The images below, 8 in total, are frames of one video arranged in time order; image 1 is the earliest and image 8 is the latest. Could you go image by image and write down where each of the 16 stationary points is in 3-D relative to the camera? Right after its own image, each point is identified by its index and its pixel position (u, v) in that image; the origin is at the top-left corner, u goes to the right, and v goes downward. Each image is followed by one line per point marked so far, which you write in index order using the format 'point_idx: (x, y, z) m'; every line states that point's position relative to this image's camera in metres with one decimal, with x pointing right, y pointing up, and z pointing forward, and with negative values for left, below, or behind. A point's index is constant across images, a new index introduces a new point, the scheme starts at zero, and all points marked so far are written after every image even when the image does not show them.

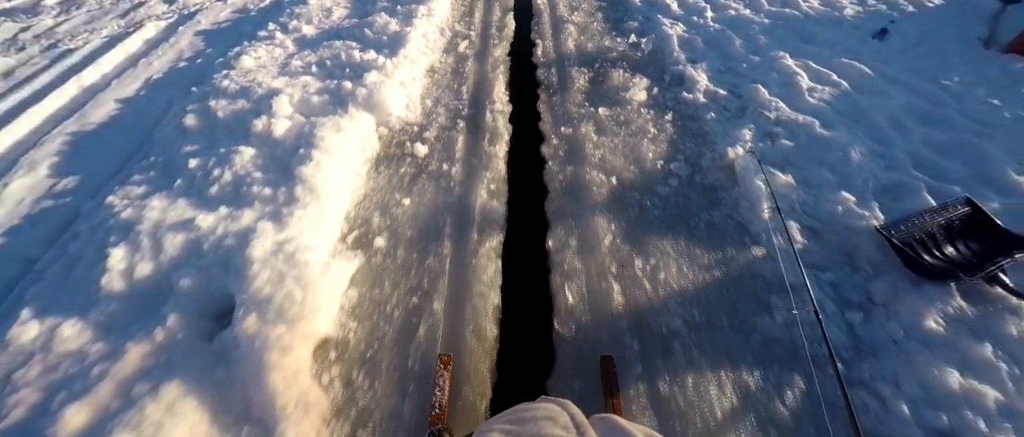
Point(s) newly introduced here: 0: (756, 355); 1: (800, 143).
0: (+1.3, -0.7, +1.9) m
1: (+2.2, +0.6, +2.8) m
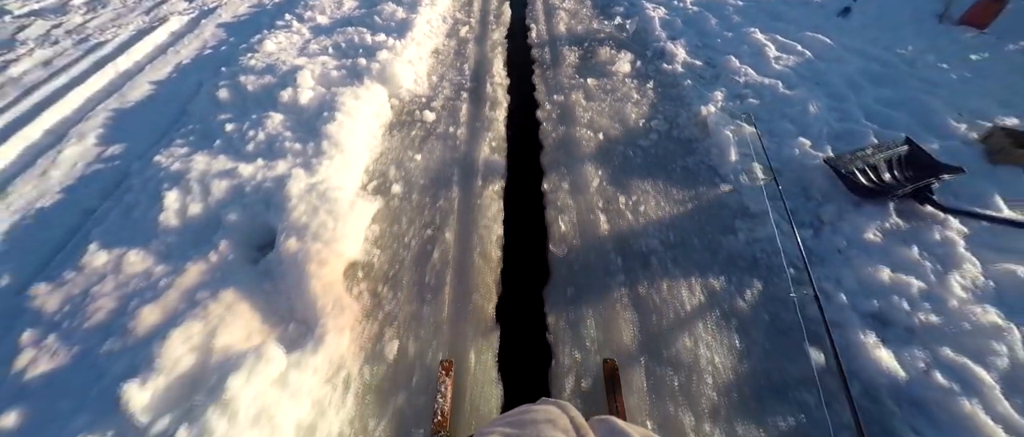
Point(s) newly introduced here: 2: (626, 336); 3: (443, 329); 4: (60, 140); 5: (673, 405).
0: (+1.3, -0.3, +2.3) m
1: (+2.2, +1.0, +3.1) m
2: (+0.6, -0.6, +2.0) m
3: (-0.4, -0.6, +2.1) m
4: (-4.2, +0.8, +3.3) m
5: (+0.8, -0.9, +1.8) m
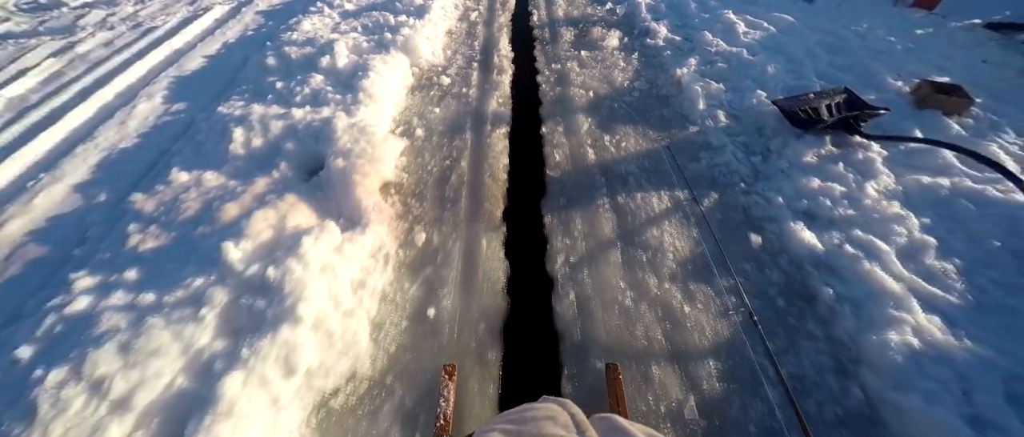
0: (+1.3, +0.3, +2.8) m
1: (+2.2, +1.6, +3.7) m
2: (+0.7, -0.1, +2.5) m
3: (-0.4, 0.0, +2.6) m
4: (-4.1, +1.3, +3.9) m
5: (+0.8, -0.3, +2.3) m
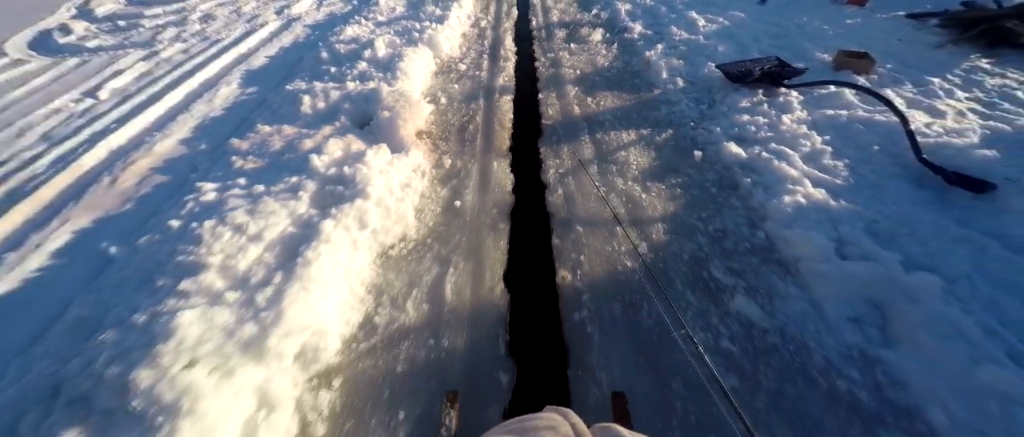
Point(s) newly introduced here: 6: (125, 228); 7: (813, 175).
0: (+1.4, +1.0, +3.6) m
1: (+2.3, +2.2, +4.6) m
2: (+0.7, +0.6, +3.3) m
3: (-0.3, +0.6, +3.5) m
4: (-4.1, +1.8, +4.9) m
5: (+0.8, +0.4, +3.1) m
6: (-3.2, -0.1, +3.0) m
7: (+2.4, +0.3, +2.8) m
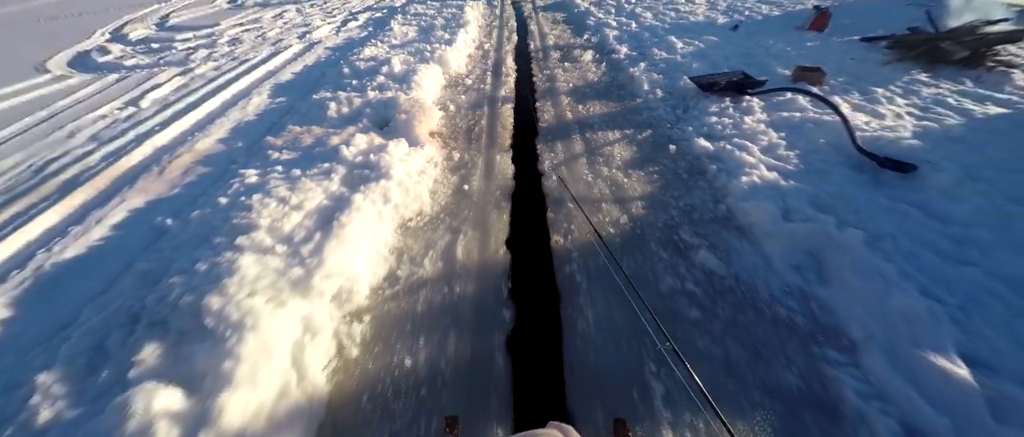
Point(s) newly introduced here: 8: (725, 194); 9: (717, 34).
0: (+1.4, +1.1, +4.1) m
1: (+2.3, +2.2, +5.2) m
2: (+0.7, +0.8, +3.9) m
3: (-0.3, +0.7, +4.0) m
4: (-4.1, +1.9, +5.5) m
5: (+0.9, +0.5, +3.6) m
6: (-3.2, +0.1, +3.4) m
7: (+2.4, +0.5, +3.3) m
8: (+1.8, +0.2, +3.1) m
9: (+3.6, +3.2, +6.3) m
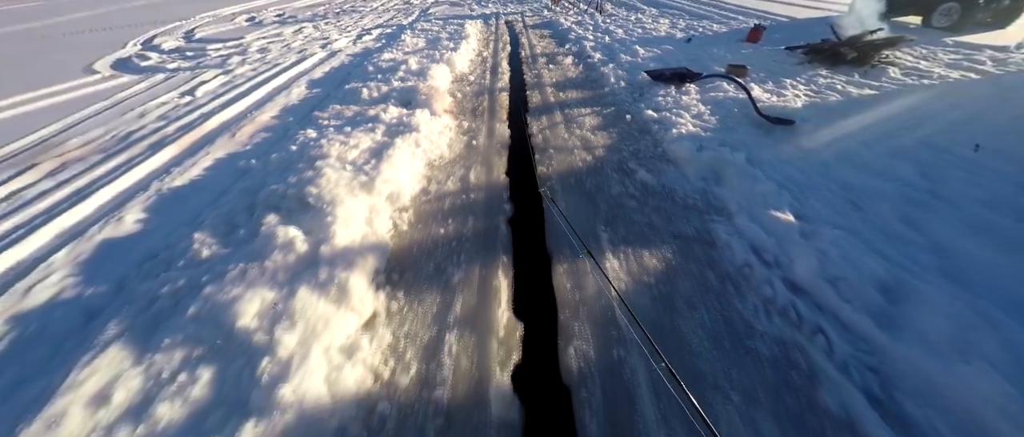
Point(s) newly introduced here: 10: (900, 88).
0: (+1.3, +1.7, +5.4) m
1: (+2.2, +2.8, +6.5) m
2: (+0.7, +1.4, +5.1) m
3: (-0.4, +1.4, +5.1) m
4: (-4.2, +2.4, +6.6) m
5: (+0.8, +1.2, +4.8) m
6: (-3.3, +0.8, +4.5) m
7: (+2.3, +1.2, +4.5) m
8: (+1.8, +0.9, +4.3) m
9: (+3.5, +3.7, +7.8) m
10: (+5.8, +2.0, +5.4) m
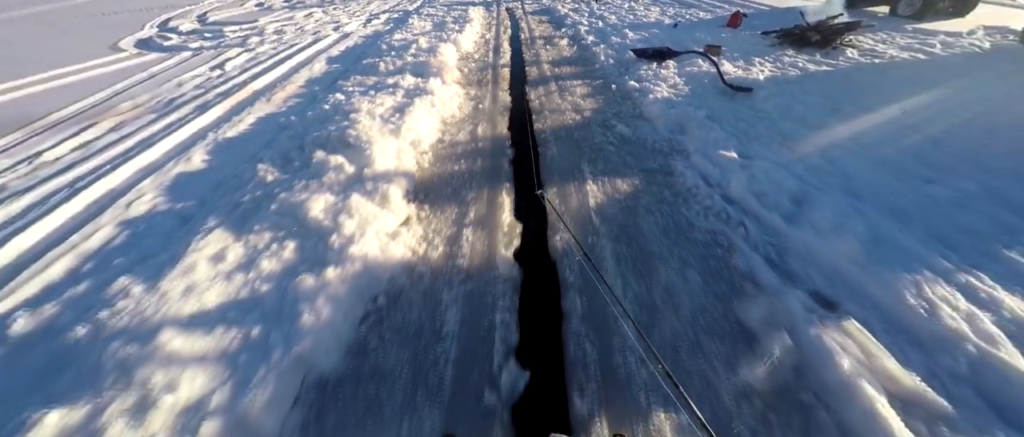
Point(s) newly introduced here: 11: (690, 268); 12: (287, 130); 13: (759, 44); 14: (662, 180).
0: (+1.3, +2.4, +6.1) m
1: (+2.2, +3.5, +7.3) m
2: (+0.7, +2.1, +5.8) m
3: (-0.4, +2.1, +5.9) m
4: (-4.2, +3.2, +7.3) m
5: (+0.8, +1.9, +5.5) m
6: (-3.2, +1.5, +5.2) m
7: (+2.3, +1.9, +5.3) m
8: (+1.8, +1.6, +5.0) m
9: (+3.5, +4.5, +8.5) m
10: (+5.9, +2.6, +6.2) m
11: (+1.3, -0.4, +2.7) m
12: (-2.9, +1.1, +4.7) m
13: (+5.1, +3.6, +7.3) m
14: (+1.5, +0.4, +3.6) m
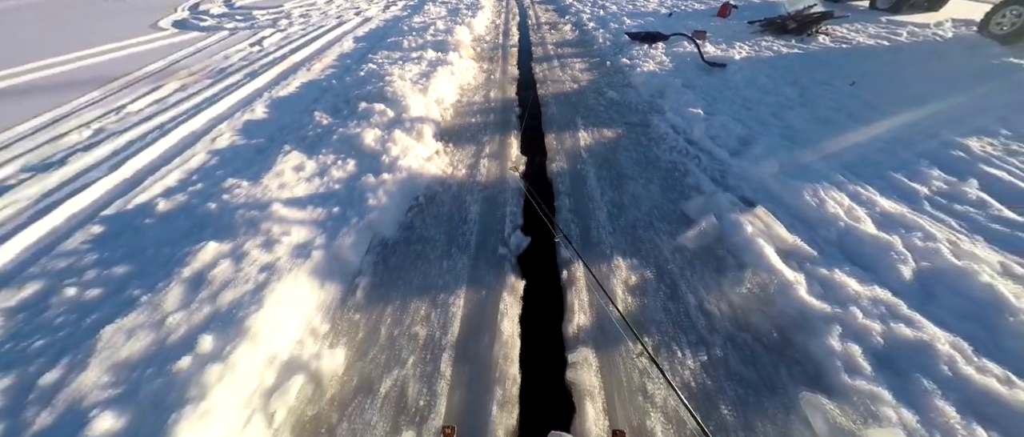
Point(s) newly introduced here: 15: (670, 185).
0: (+1.5, +3.2, +7.0) m
1: (+2.4, +4.3, +8.1) m
2: (+0.8, +2.9, +6.6) m
3: (-0.2, +2.9, +6.7) m
4: (-4.0, +4.1, +8.2) m
5: (+1.0, +2.7, +6.4) m
6: (-3.1, +2.4, +6.1) m
7: (+2.5, +2.6, +6.1) m
8: (+1.9, +2.3, +5.9) m
9: (+3.7, +5.2, +9.3) m
10: (+6.0, +3.3, +7.0) m
11: (+1.4, +0.4, +3.6) m
12: (-2.8, +2.0, +5.6) m
13: (+5.3, +4.3, +8.1) m
14: (+1.6, +1.1, +4.5) m
15: (+1.6, +0.3, +3.5) m
